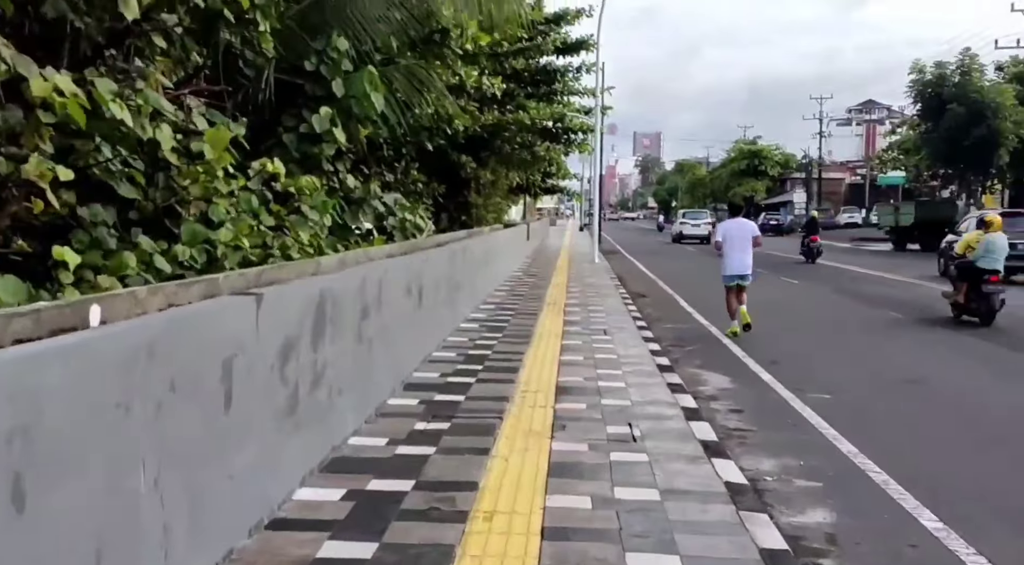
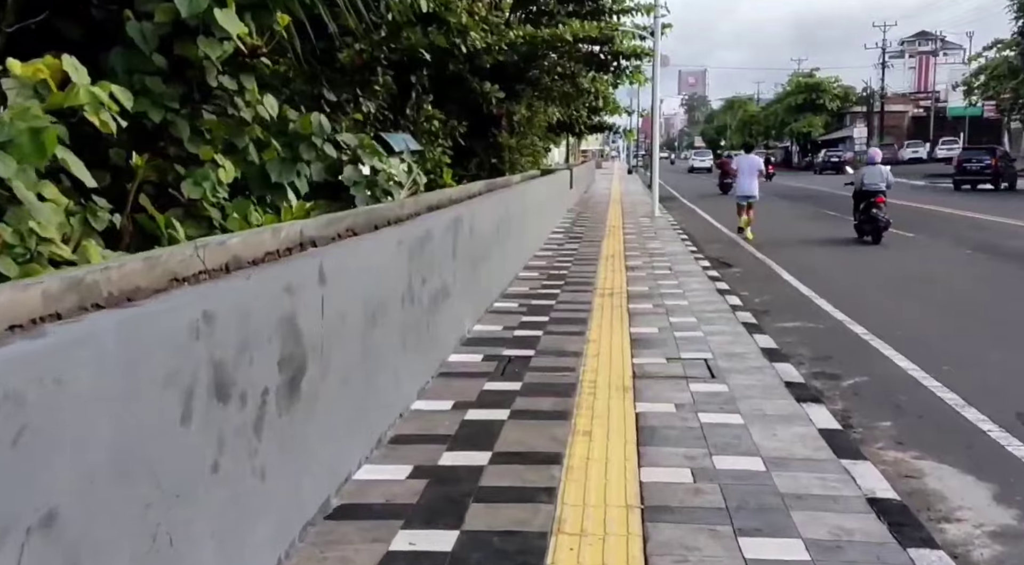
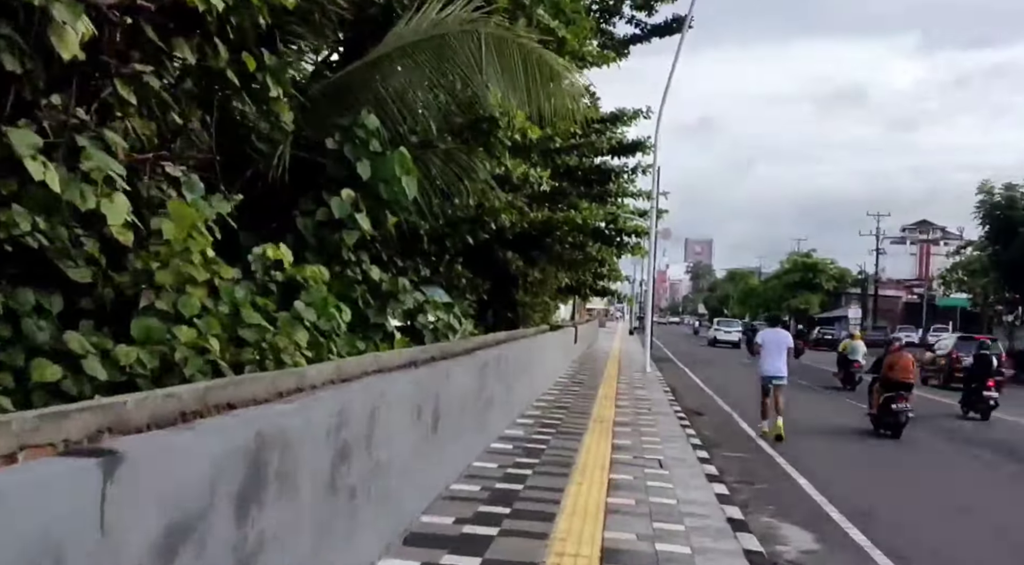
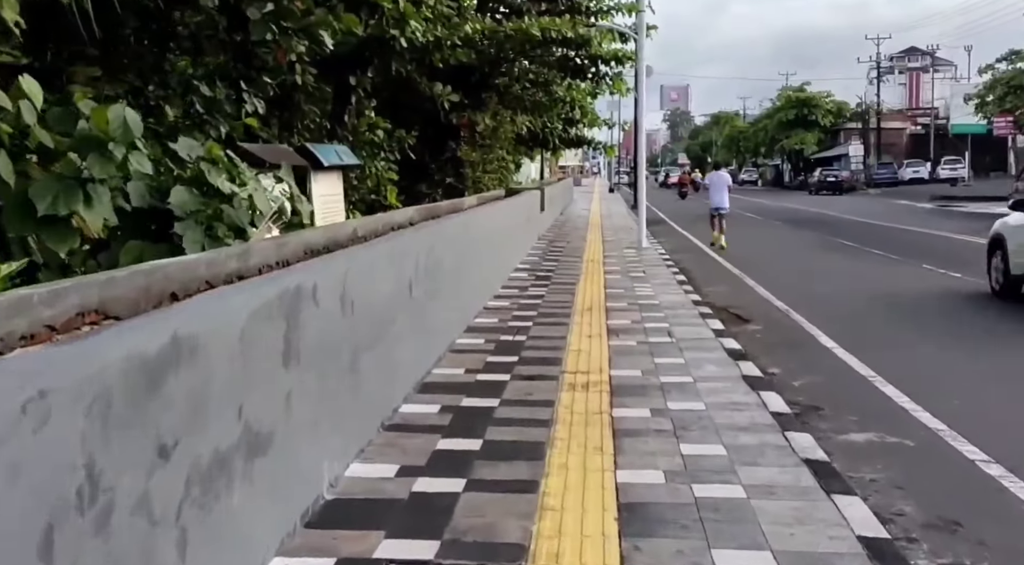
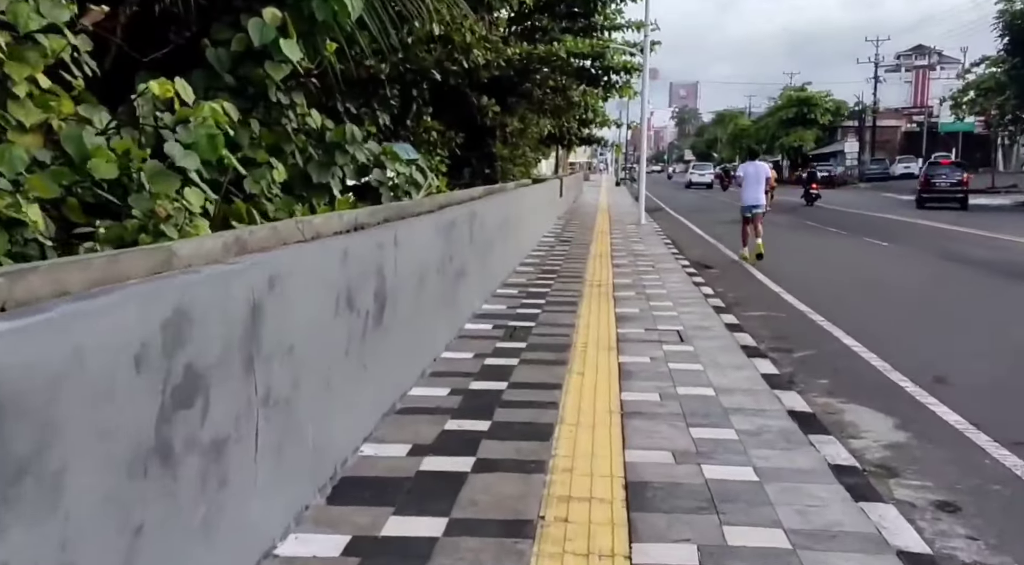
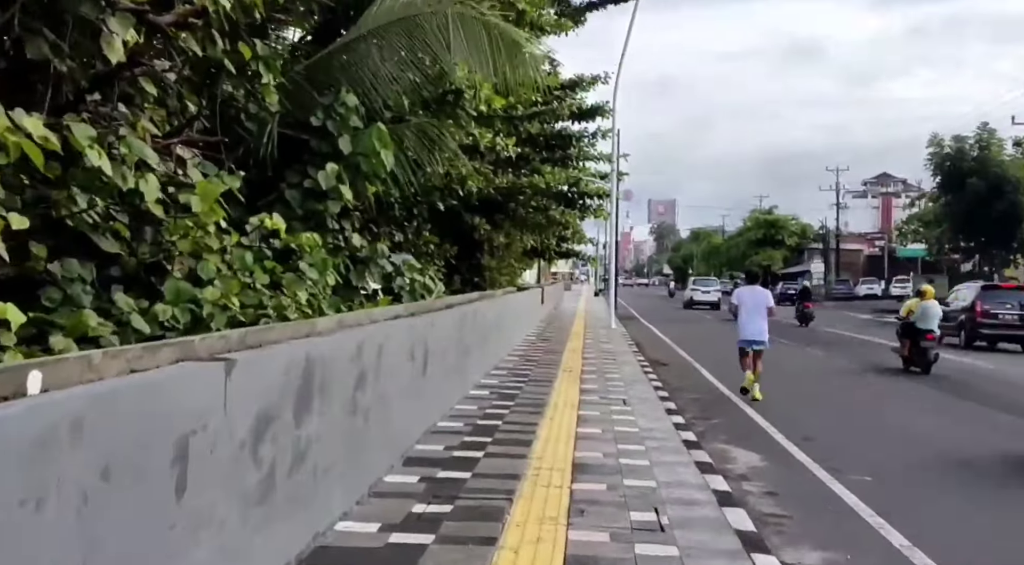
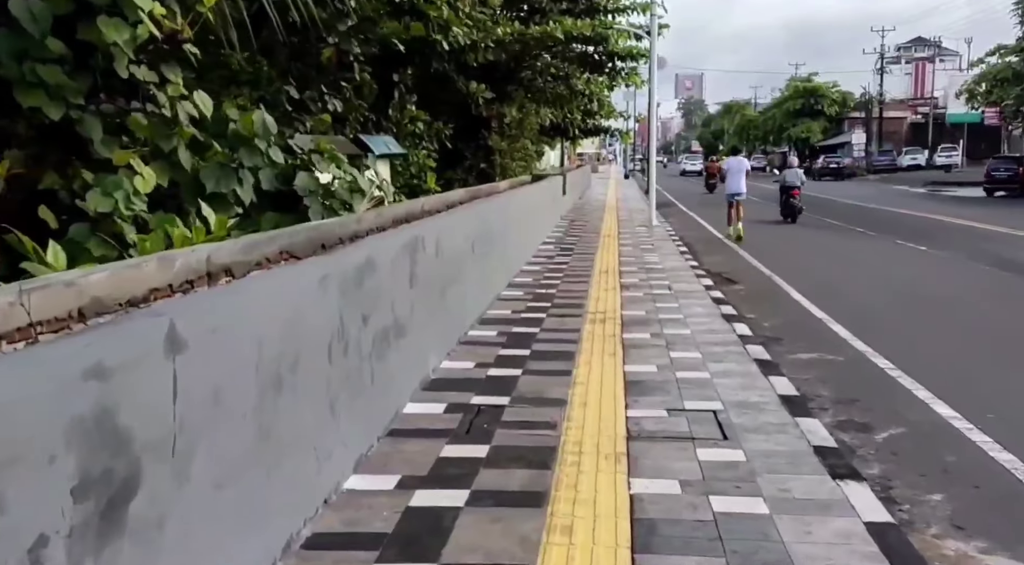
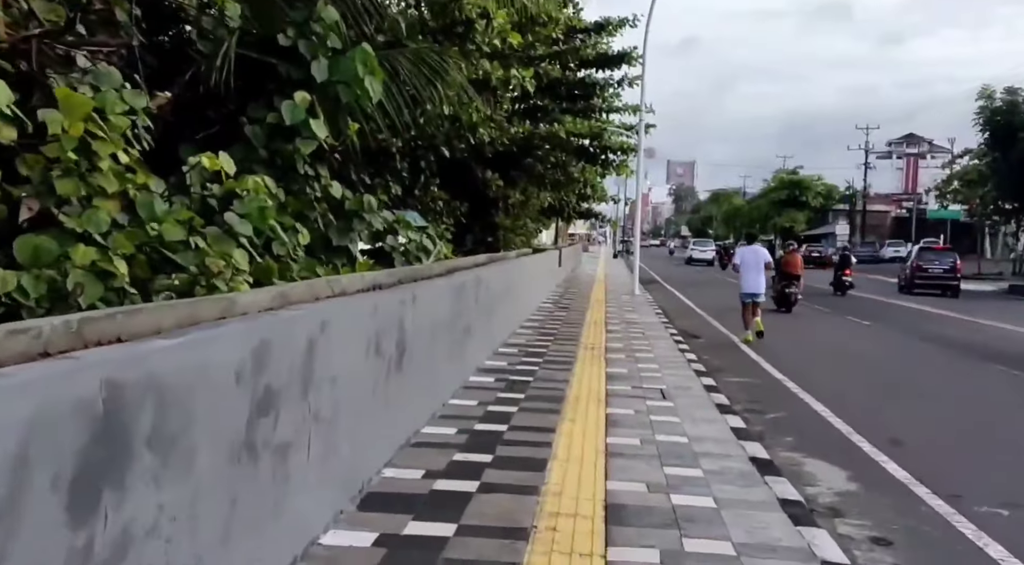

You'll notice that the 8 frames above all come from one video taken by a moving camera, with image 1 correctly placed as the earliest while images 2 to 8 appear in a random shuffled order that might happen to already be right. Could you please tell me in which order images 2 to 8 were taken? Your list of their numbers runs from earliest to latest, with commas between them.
6, 3, 8, 5, 2, 7, 4
